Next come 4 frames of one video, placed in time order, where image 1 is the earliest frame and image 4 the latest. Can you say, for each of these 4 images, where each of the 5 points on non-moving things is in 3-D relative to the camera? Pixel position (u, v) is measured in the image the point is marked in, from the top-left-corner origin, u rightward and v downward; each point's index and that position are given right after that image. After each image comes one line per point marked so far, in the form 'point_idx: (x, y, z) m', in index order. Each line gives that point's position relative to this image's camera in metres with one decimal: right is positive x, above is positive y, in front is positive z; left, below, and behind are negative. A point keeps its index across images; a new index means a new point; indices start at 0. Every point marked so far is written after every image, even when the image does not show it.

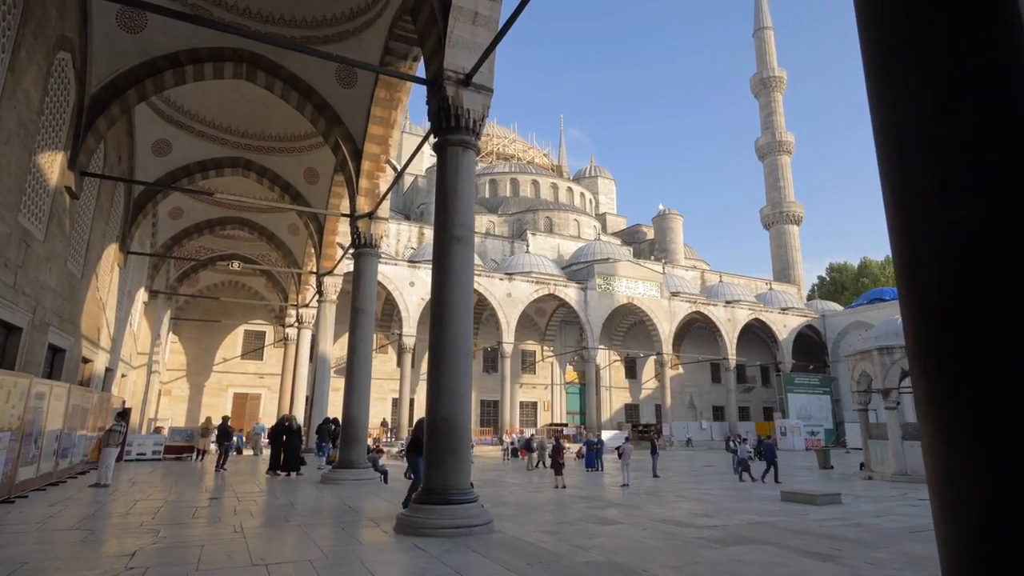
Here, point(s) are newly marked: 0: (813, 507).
0: (+3.8, -2.8, +7.8) m
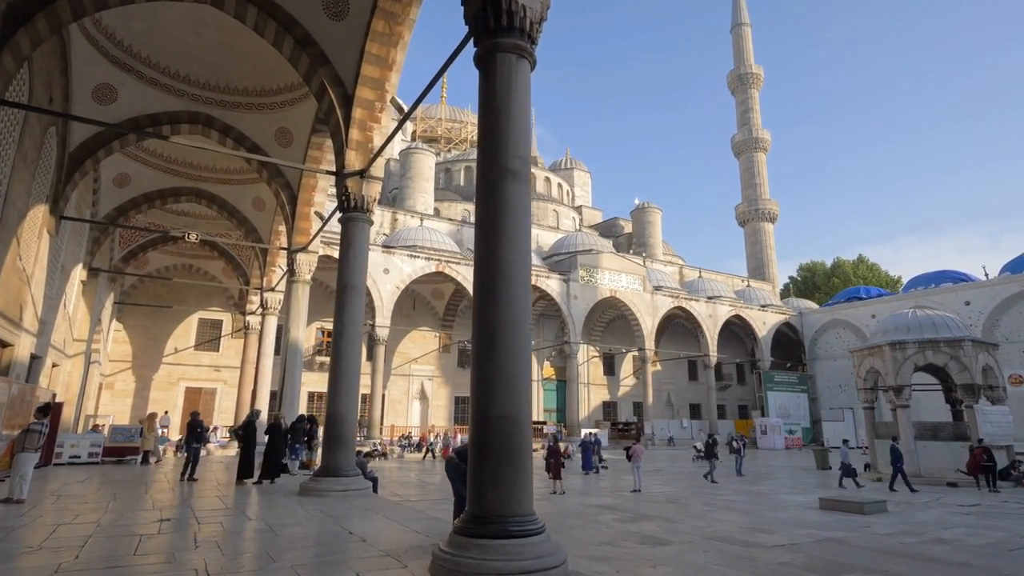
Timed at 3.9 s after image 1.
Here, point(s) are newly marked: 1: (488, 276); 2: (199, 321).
0: (+4.0, -2.6, +6.9) m
1: (-0.1, +0.1, +3.2) m
2: (-8.7, -0.9, +16.8) m
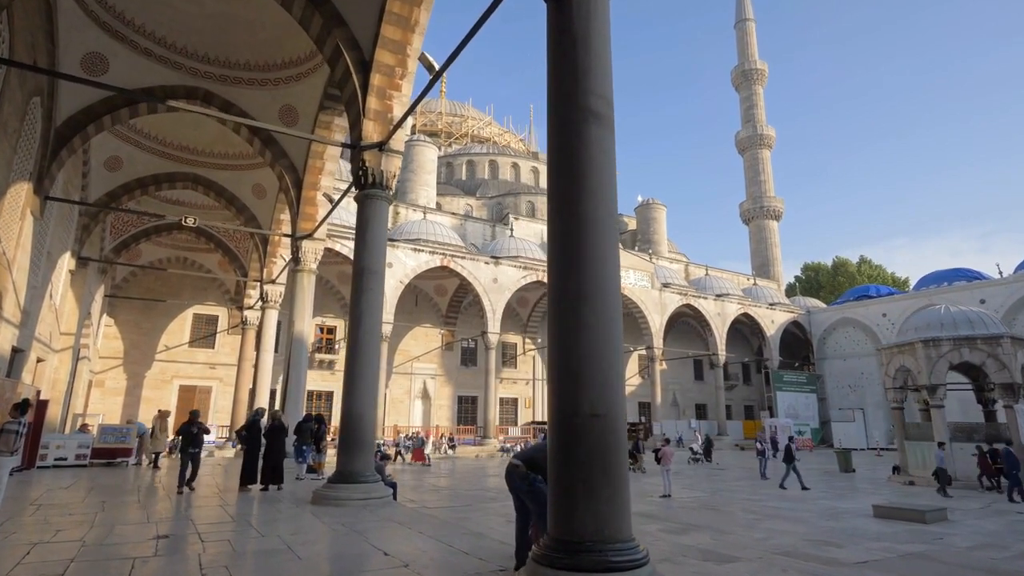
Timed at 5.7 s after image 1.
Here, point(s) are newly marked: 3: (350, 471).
0: (+4.3, -2.5, +6.3) m
1: (+0.2, +0.2, +2.6) m
2: (-8.5, -0.7, +16.1) m
3: (-1.4, -1.6, +5.2) m
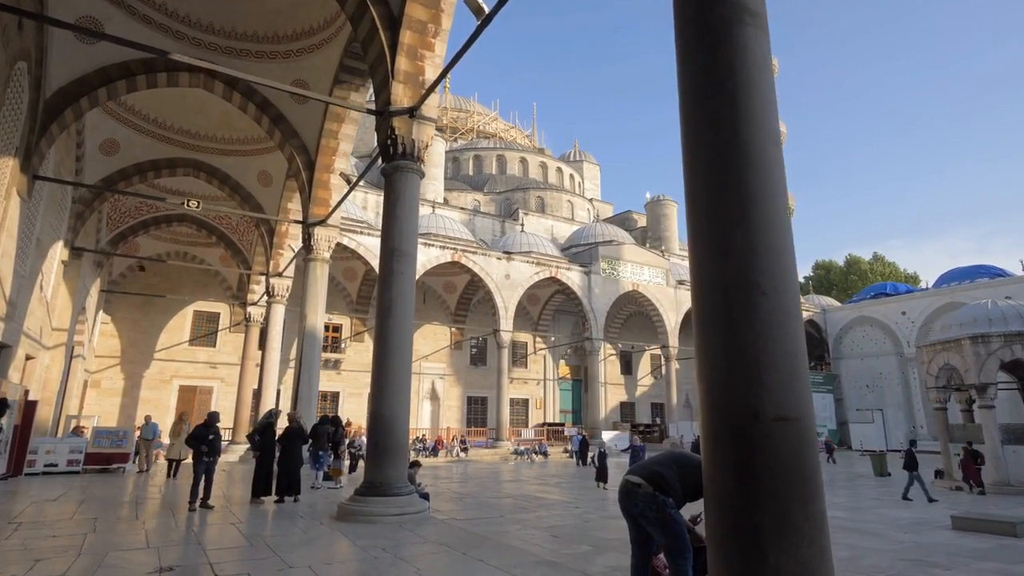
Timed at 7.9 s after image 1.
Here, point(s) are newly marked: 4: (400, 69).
0: (+4.7, -2.3, +5.6) m
1: (+0.7, +0.3, +1.9) m
2: (-8.1, -0.6, +15.4) m
3: (-1.0, -1.4, +4.5) m
4: (-1.0, +1.9, +5.2) m
